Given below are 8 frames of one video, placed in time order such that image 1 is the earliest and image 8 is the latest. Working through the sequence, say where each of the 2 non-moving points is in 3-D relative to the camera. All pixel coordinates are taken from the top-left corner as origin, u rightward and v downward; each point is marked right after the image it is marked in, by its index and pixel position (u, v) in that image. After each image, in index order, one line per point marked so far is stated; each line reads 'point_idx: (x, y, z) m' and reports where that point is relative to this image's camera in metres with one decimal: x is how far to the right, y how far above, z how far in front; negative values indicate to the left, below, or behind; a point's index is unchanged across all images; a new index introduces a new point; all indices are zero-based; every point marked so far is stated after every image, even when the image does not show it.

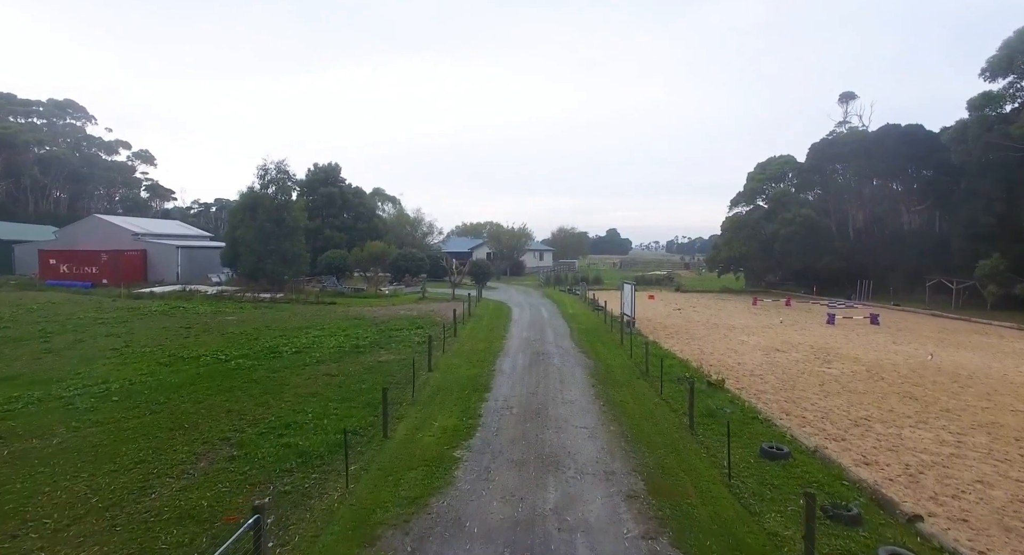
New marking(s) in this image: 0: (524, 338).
0: (+0.3, -1.8, +16.2) m
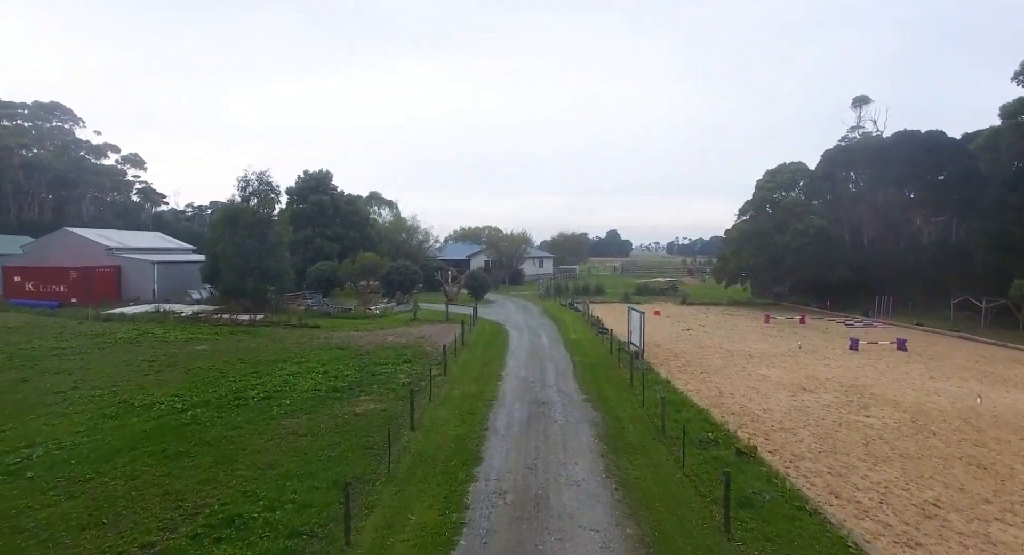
0: (+0.2, -2.6, +14.5) m
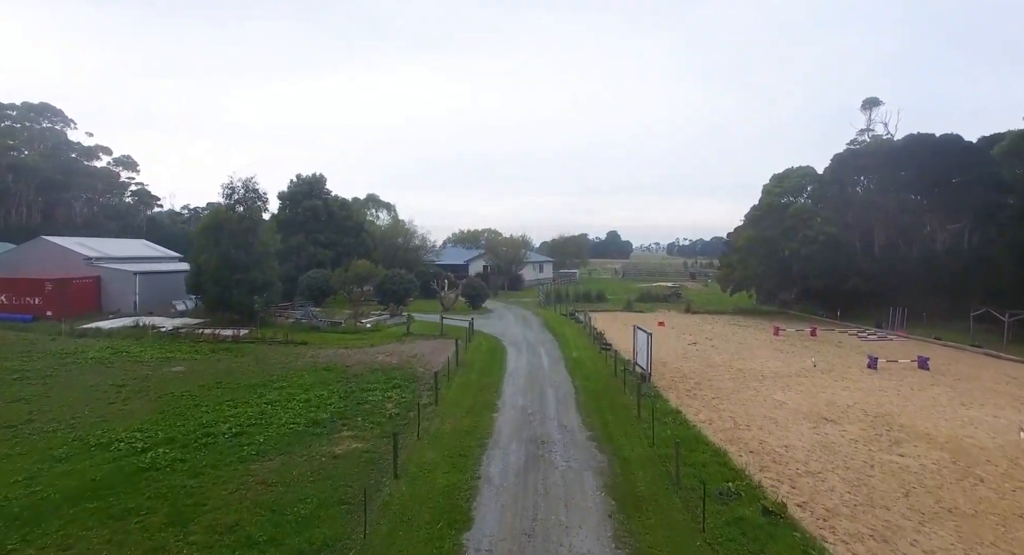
0: (+0.2, -3.0, +13.3) m
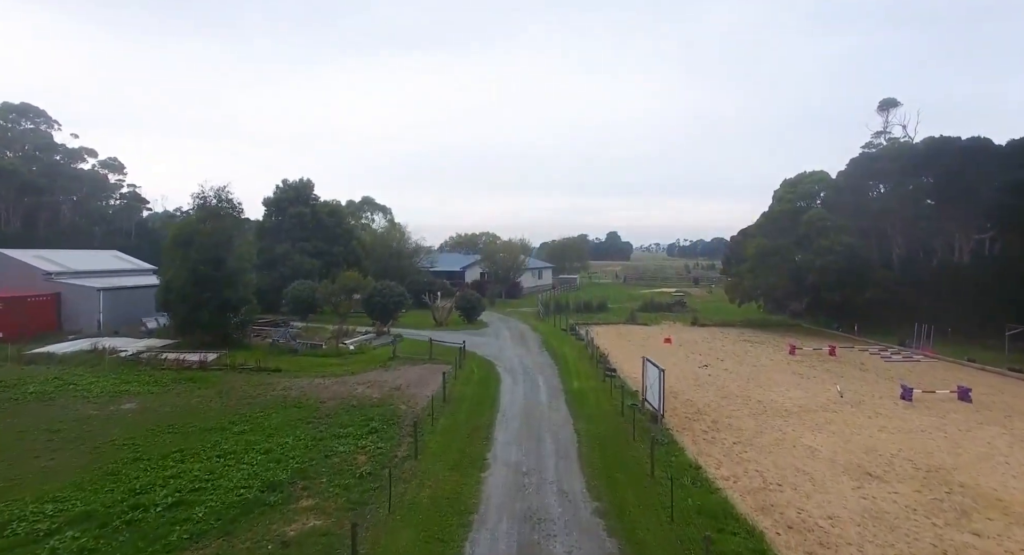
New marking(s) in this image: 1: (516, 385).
0: (0.0, -3.7, +11.3) m
1: (+0.2, -3.3, +18.1) m
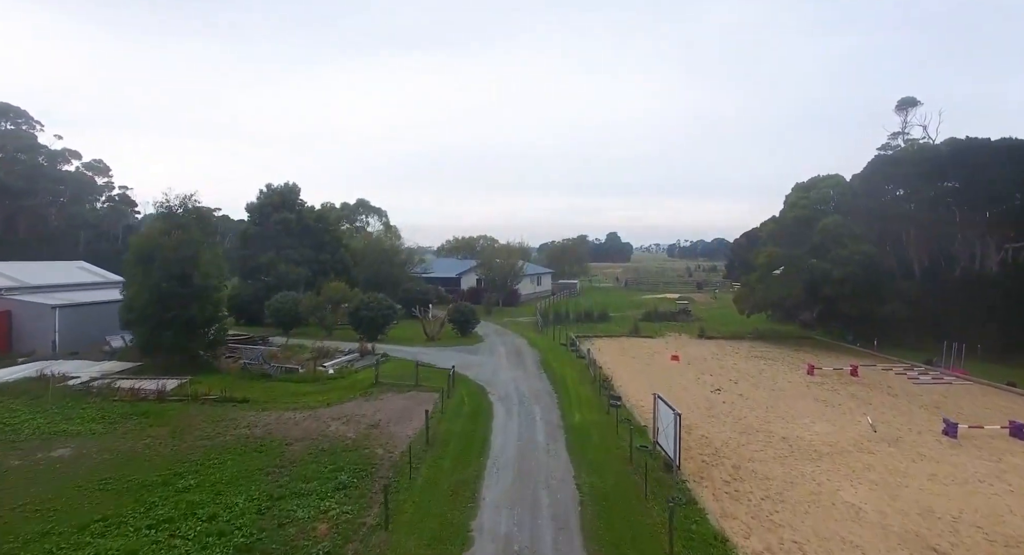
0: (-0.2, -4.3, +9.3) m
1: (0.0, -3.9, +16.1) m
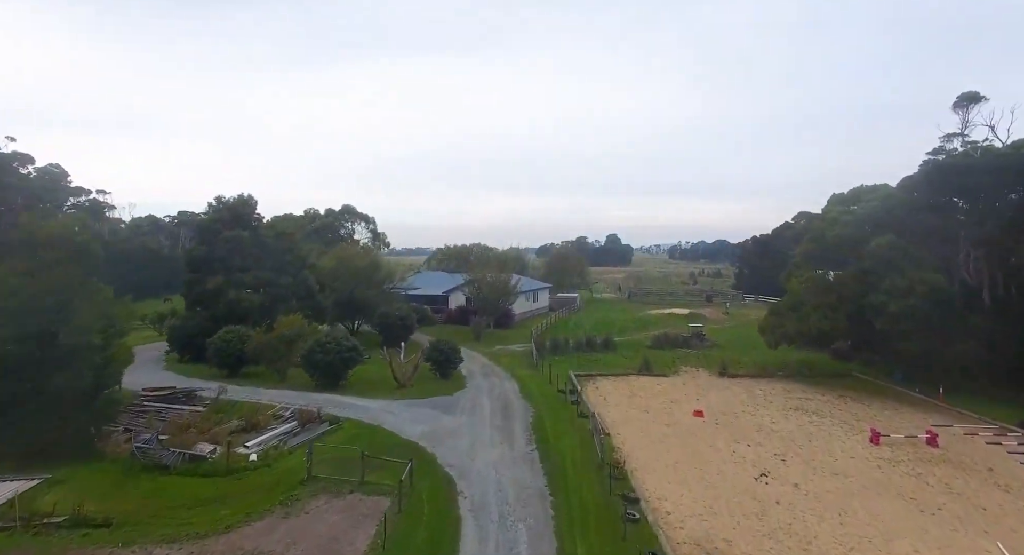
0: (-0.6, -5.7, +4.3) m
1: (-0.5, -5.3, +11.0) m
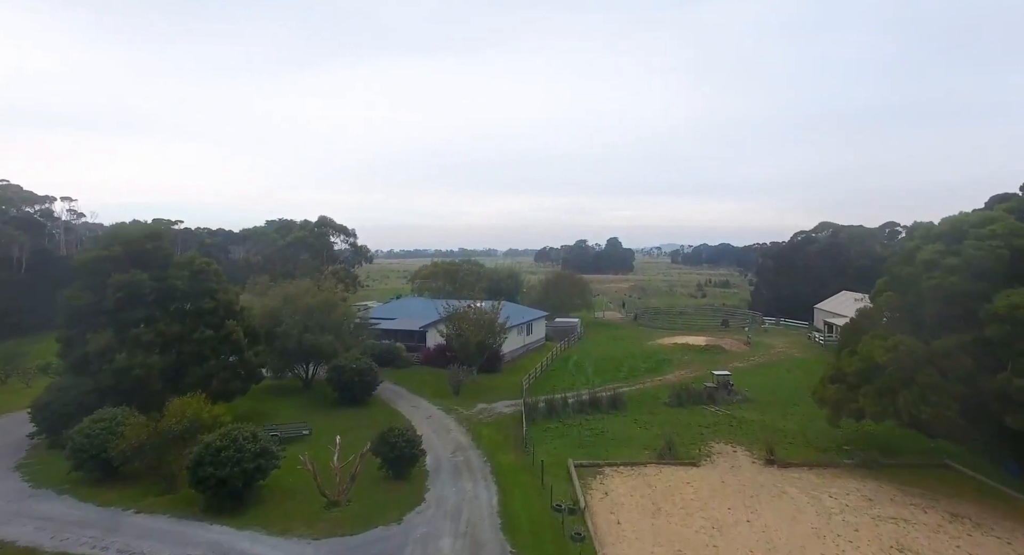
0: (-1.4, -7.9, -3.0) m
1: (-1.2, -7.5, +3.8) m
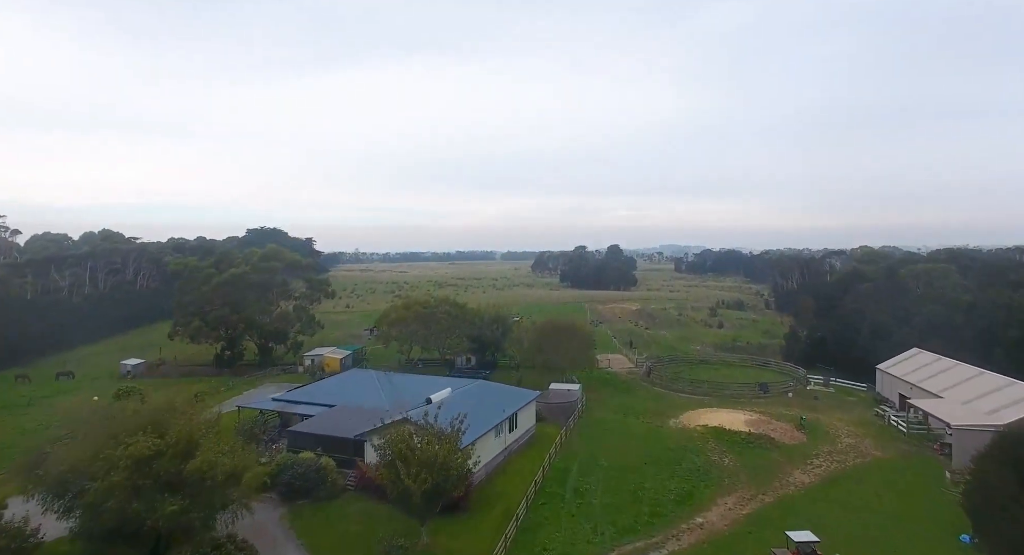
0: (-2.6, -12.1, -15.0) m
1: (-2.4, -11.7, -8.3) m
